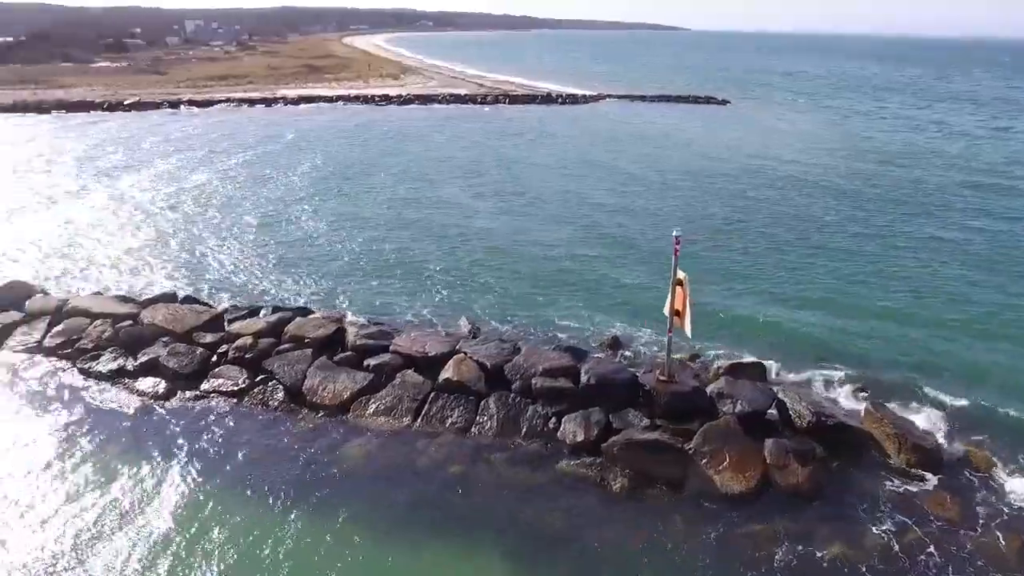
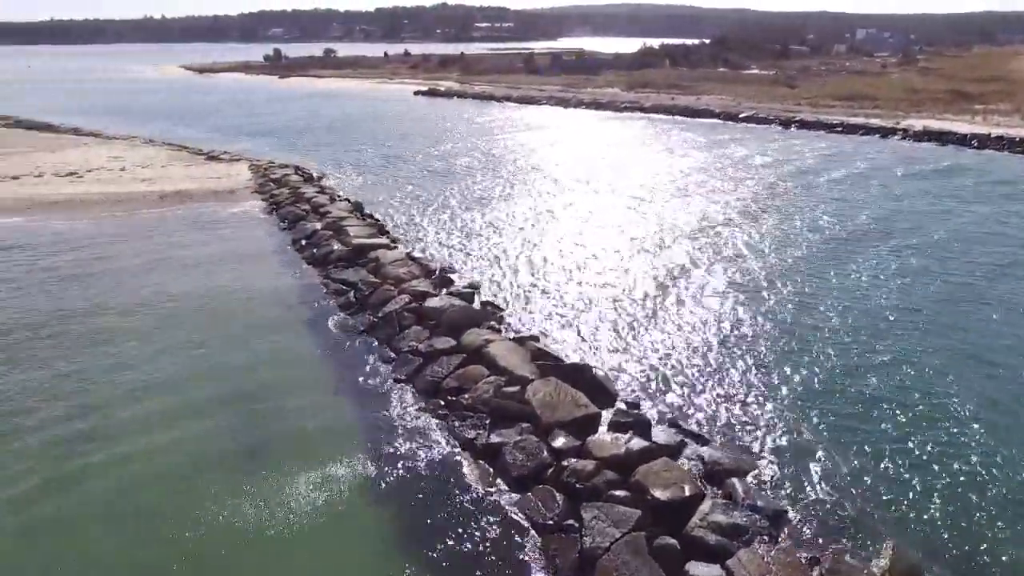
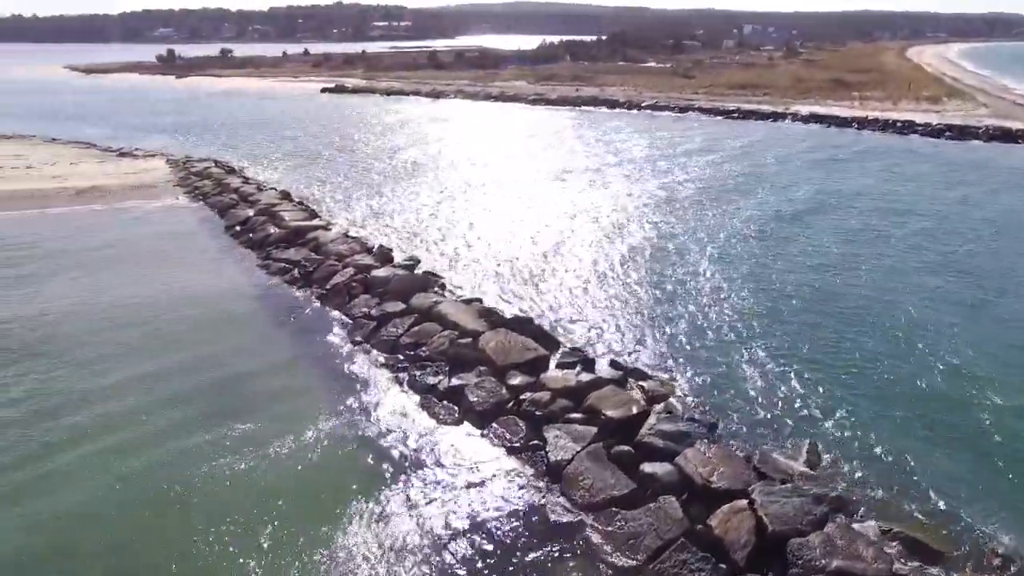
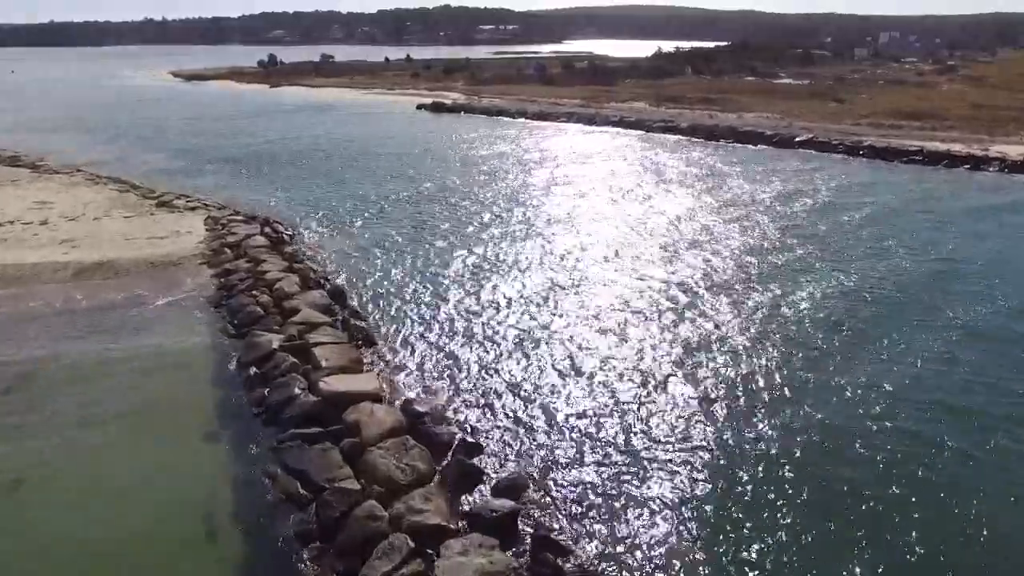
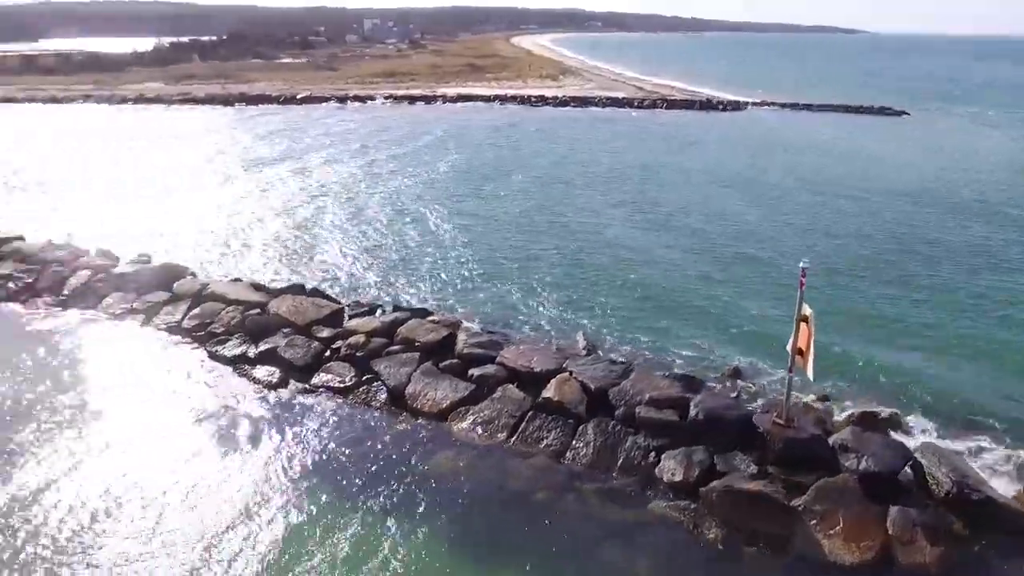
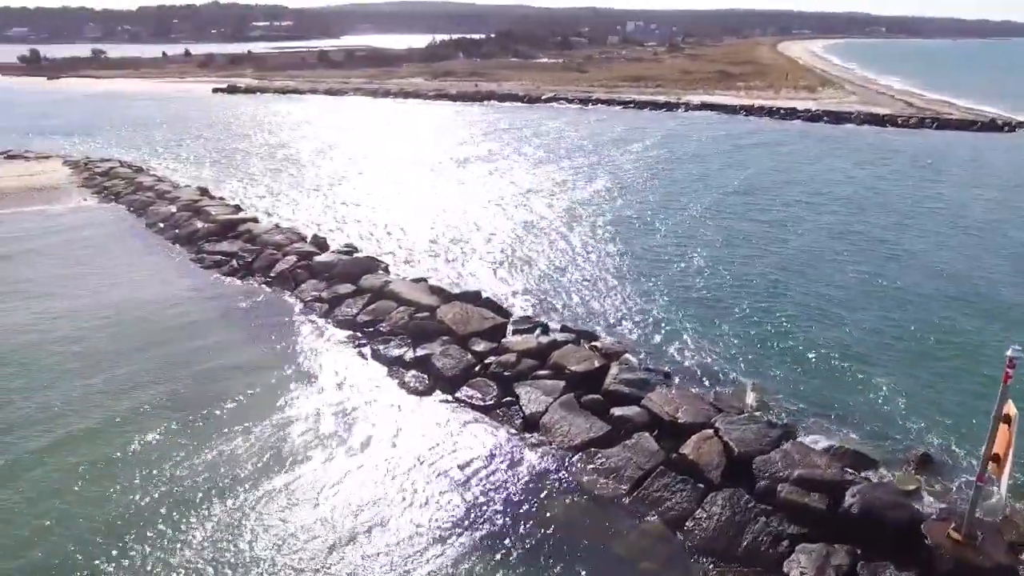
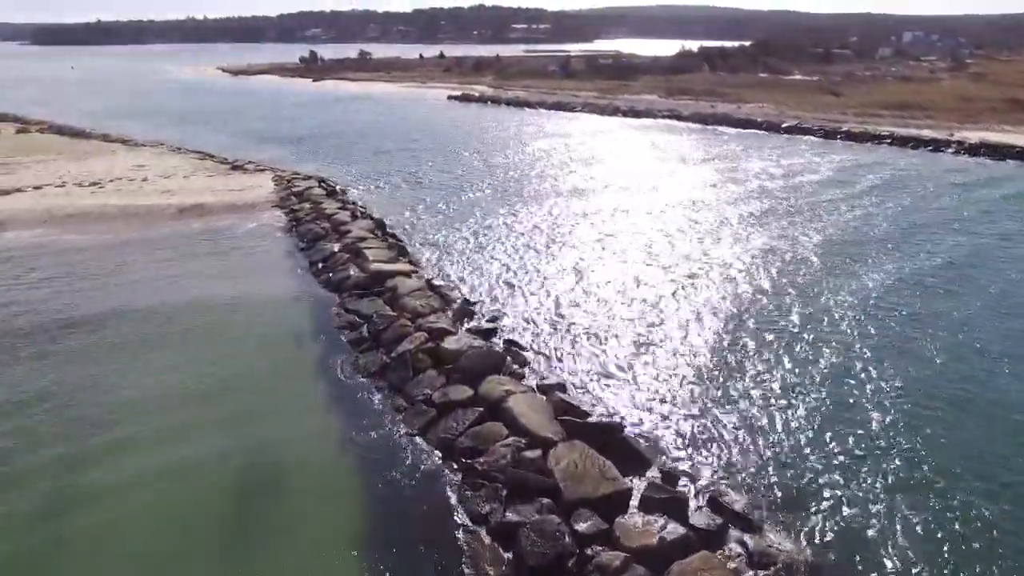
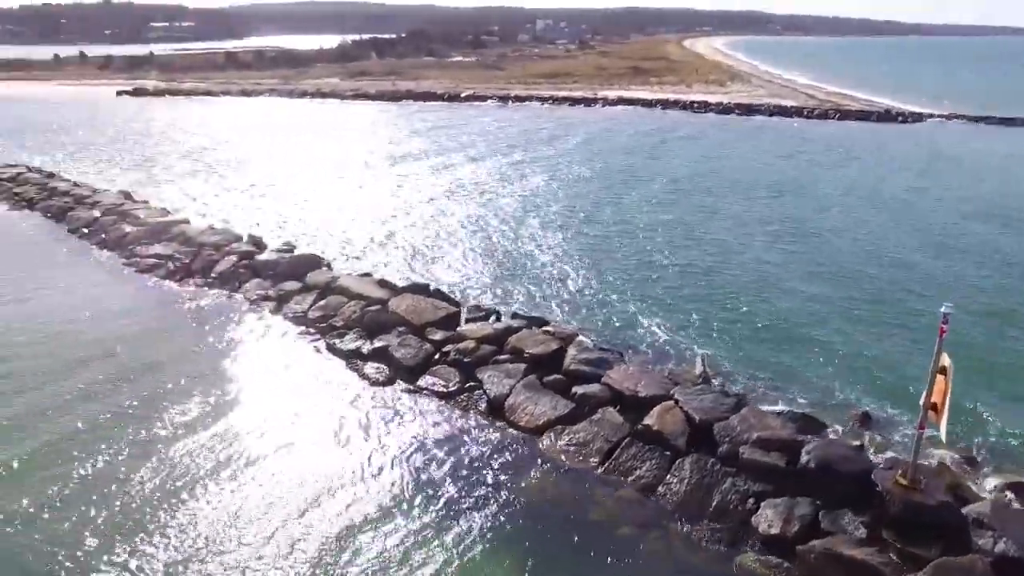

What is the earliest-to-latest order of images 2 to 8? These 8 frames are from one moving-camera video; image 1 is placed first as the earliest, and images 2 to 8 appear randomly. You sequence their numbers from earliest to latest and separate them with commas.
5, 8, 6, 3, 2, 7, 4
